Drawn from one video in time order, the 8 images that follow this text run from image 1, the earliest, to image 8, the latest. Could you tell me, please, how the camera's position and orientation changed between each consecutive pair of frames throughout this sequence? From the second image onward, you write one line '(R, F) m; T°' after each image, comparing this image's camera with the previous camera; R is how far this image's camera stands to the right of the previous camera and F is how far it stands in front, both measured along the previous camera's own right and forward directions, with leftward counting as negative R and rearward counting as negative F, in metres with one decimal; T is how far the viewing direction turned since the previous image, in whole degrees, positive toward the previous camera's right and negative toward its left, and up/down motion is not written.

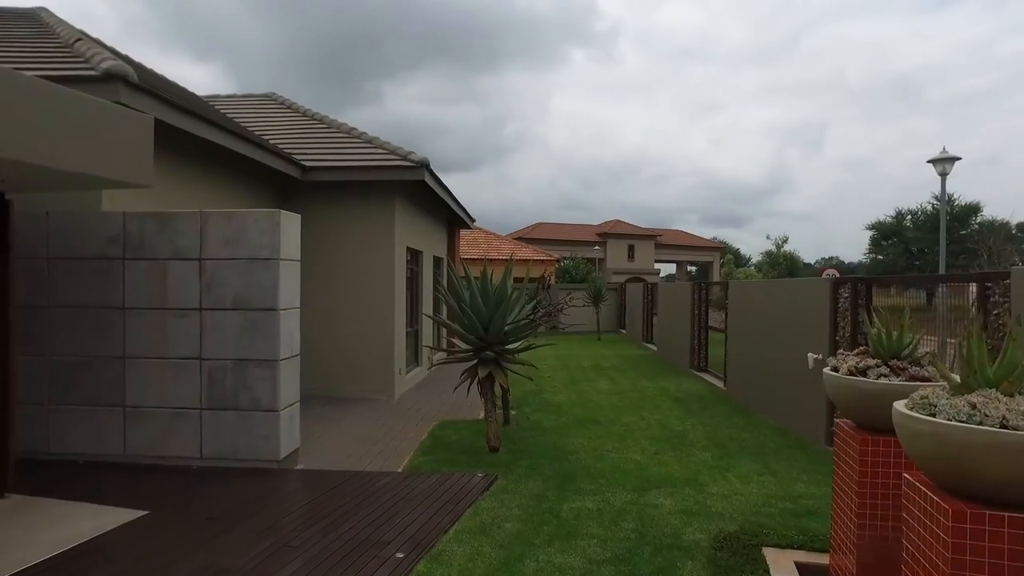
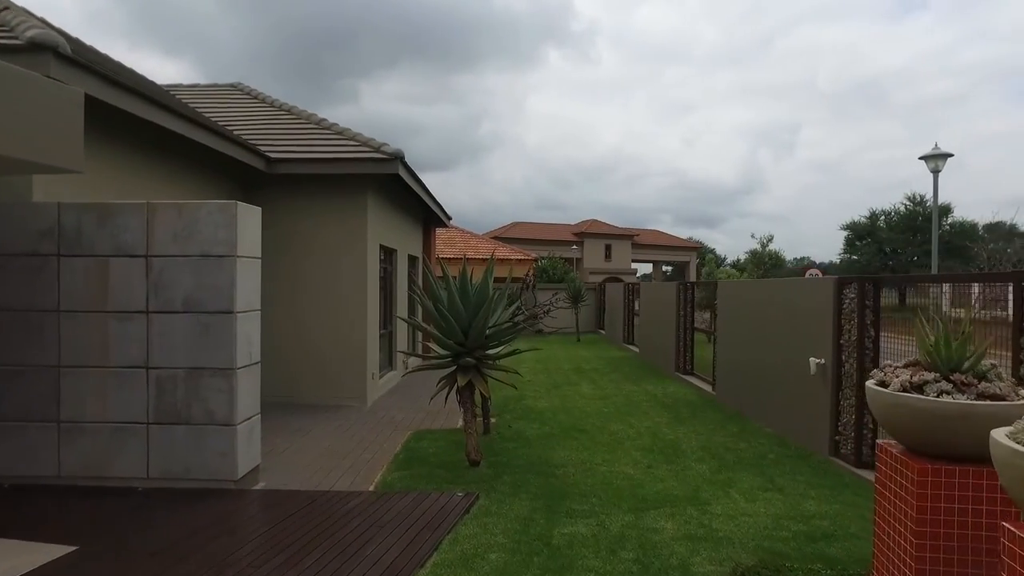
(-0.1, +0.4) m; +2°
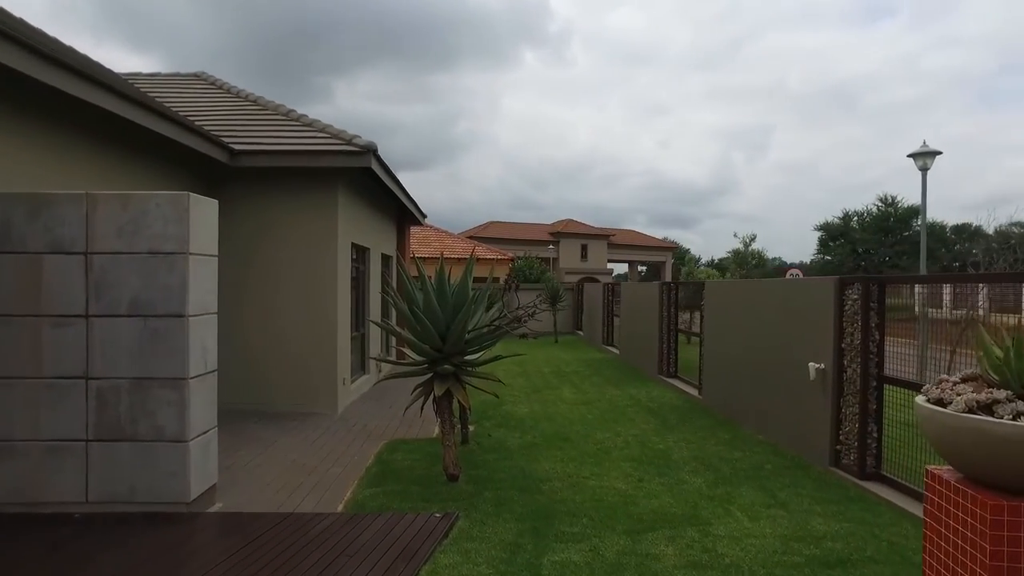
(-0.1, +0.4) m; +2°
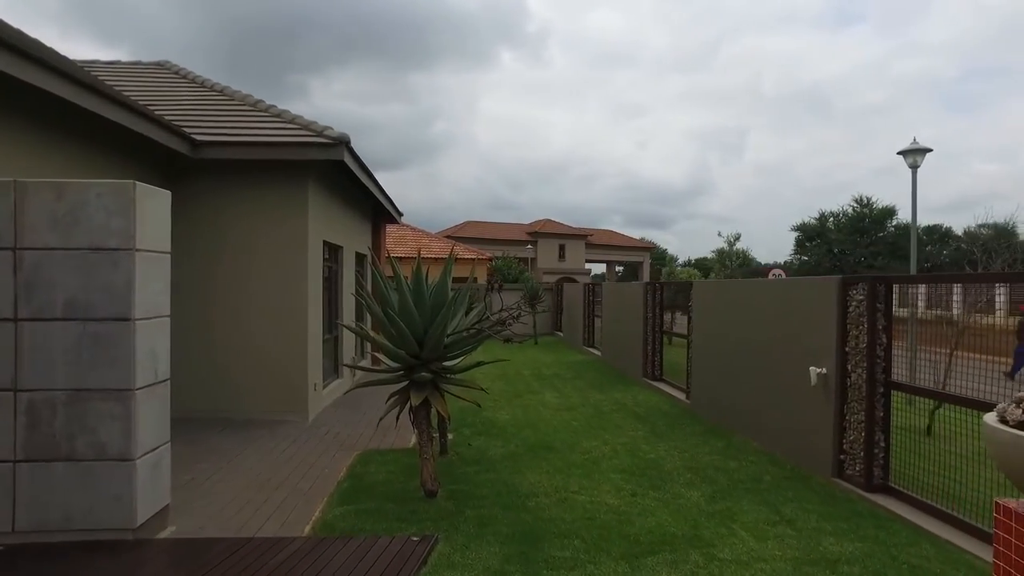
(0.0, +0.4) m; +2°
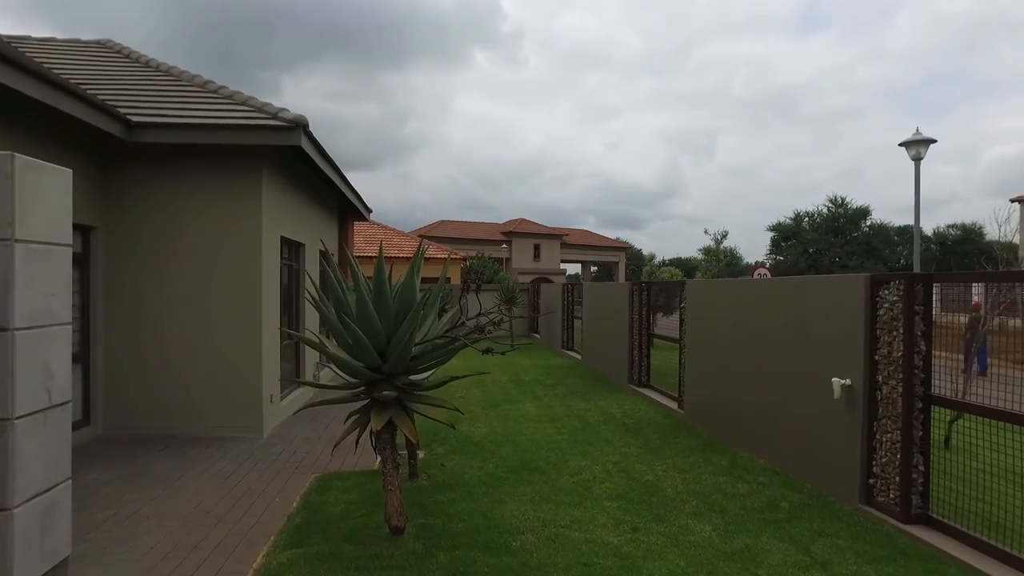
(0.0, +0.7) m; +2°
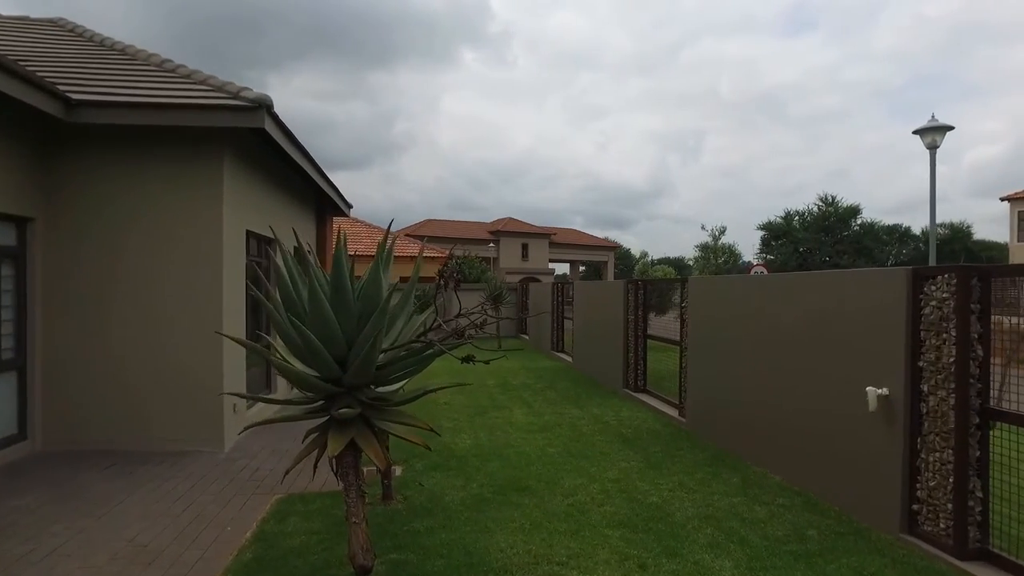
(0.0, +0.6) m; +1°
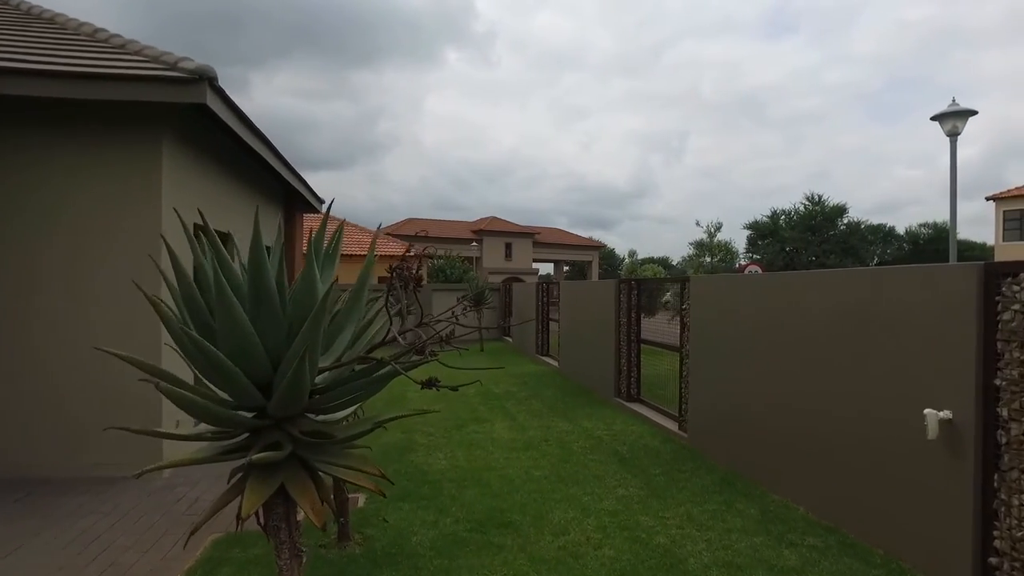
(0.0, +0.7) m; +1°
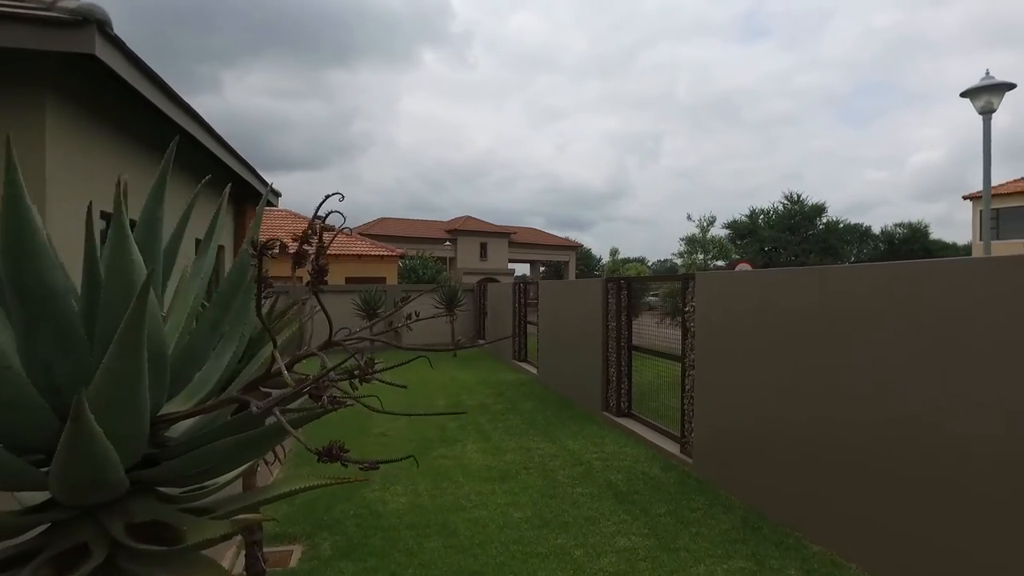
(0.0, +1.0) m; +2°
